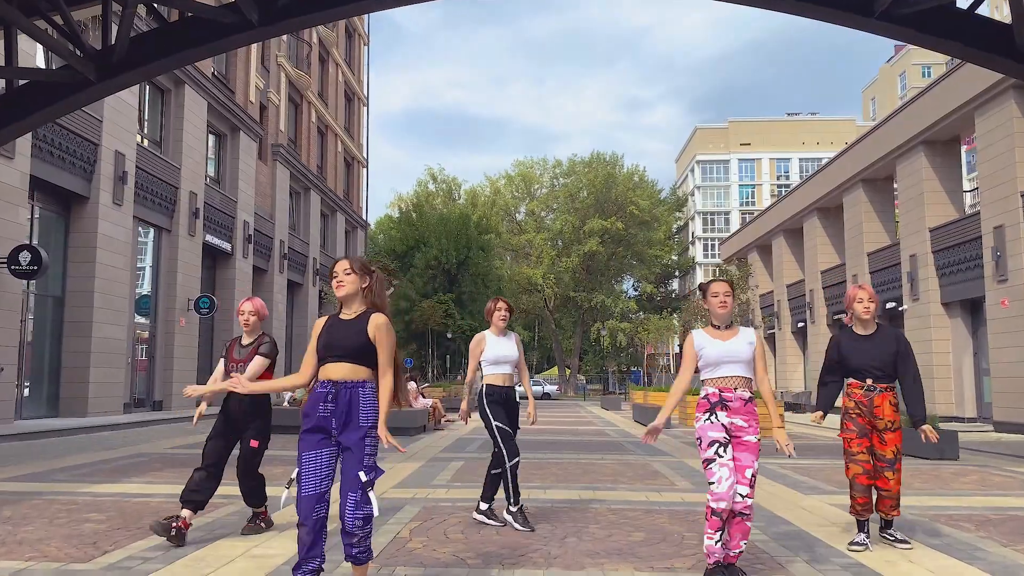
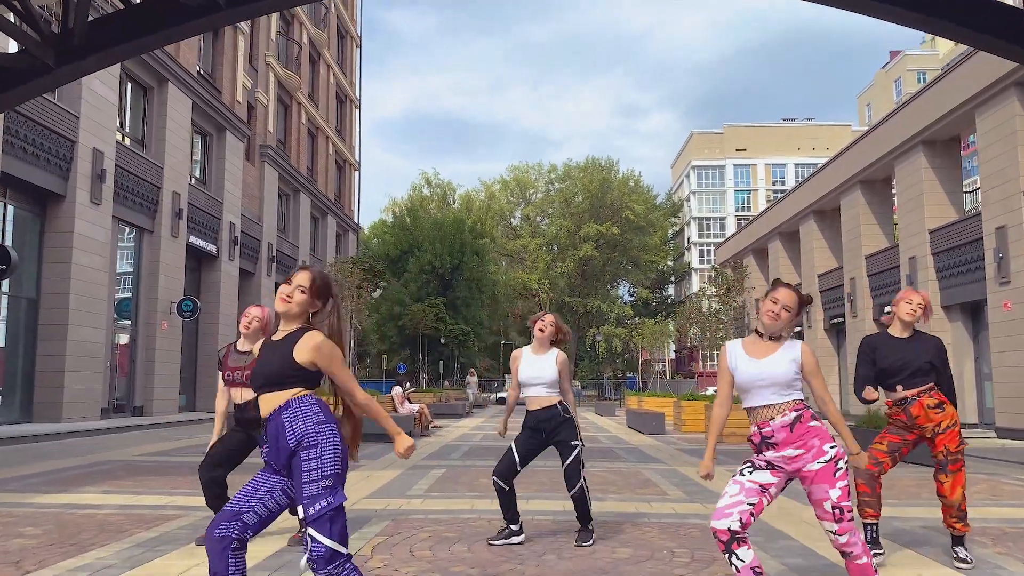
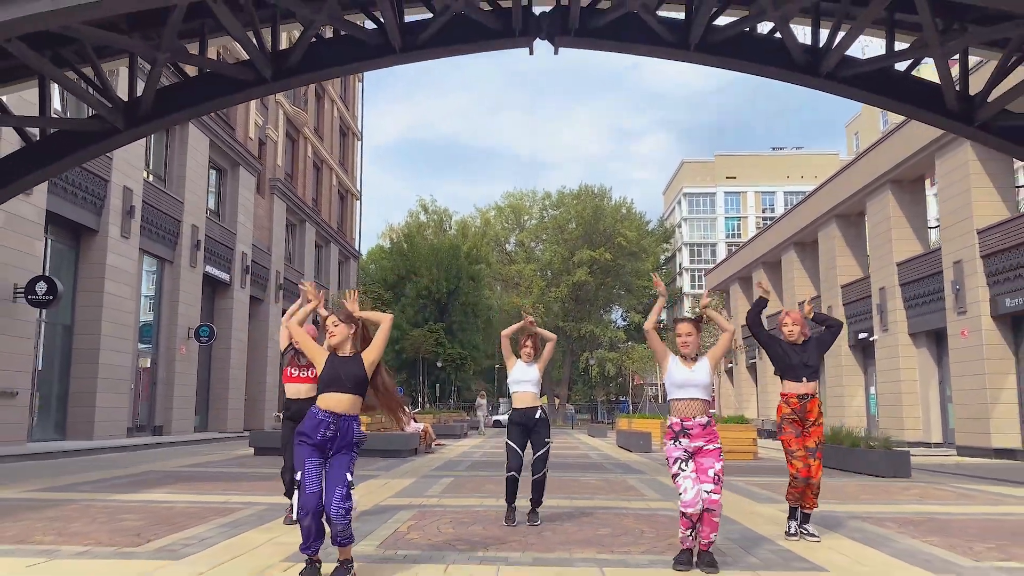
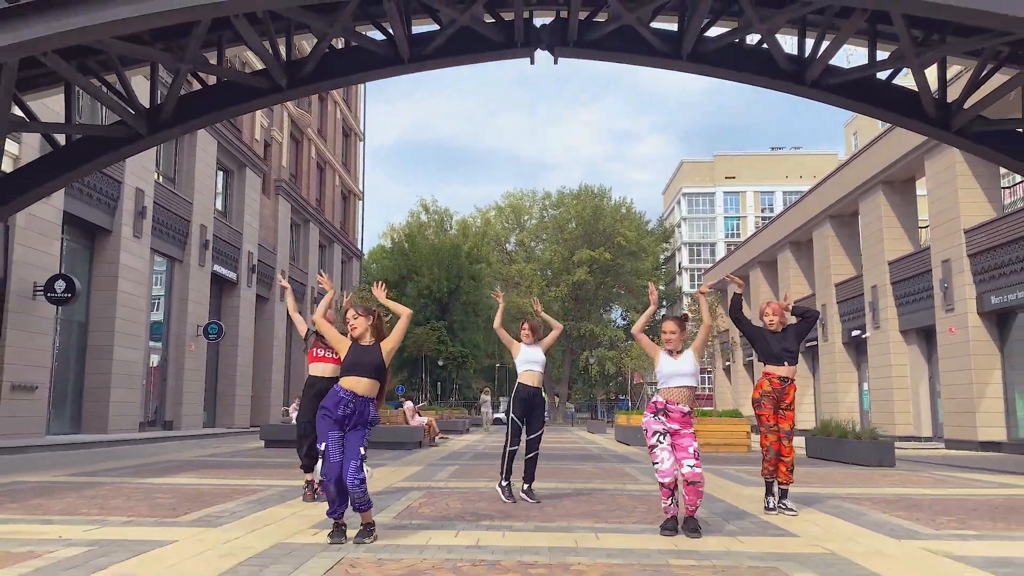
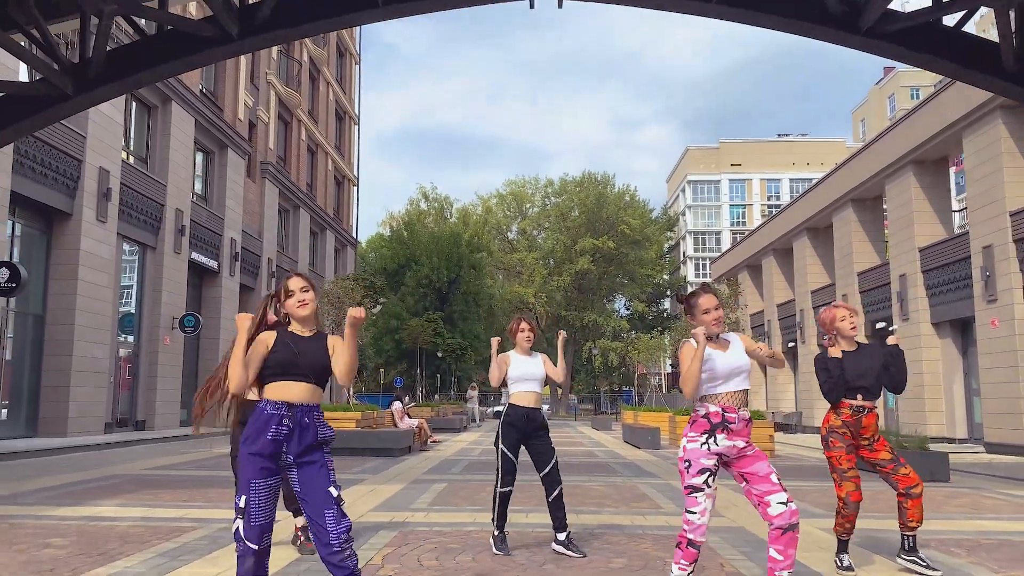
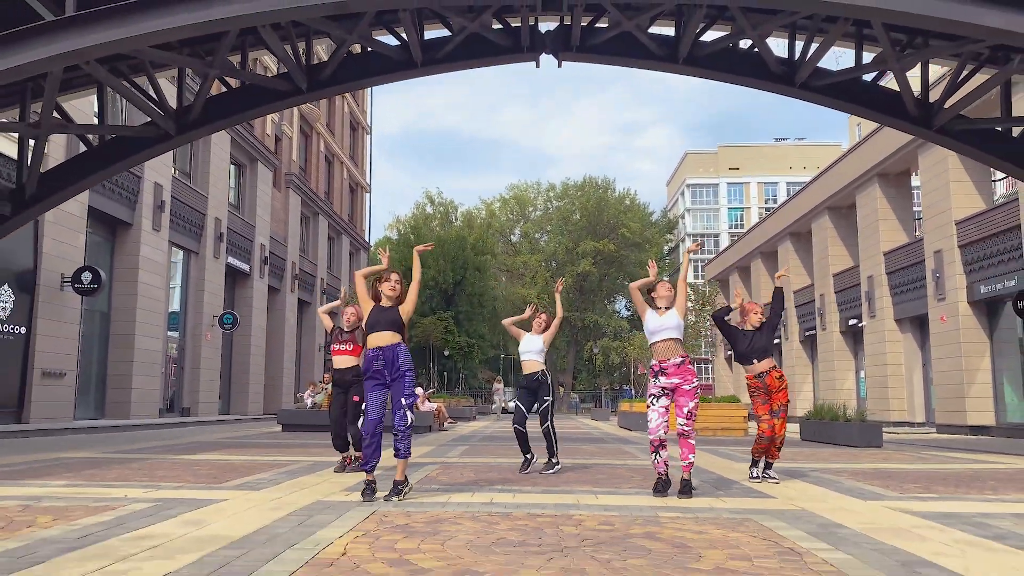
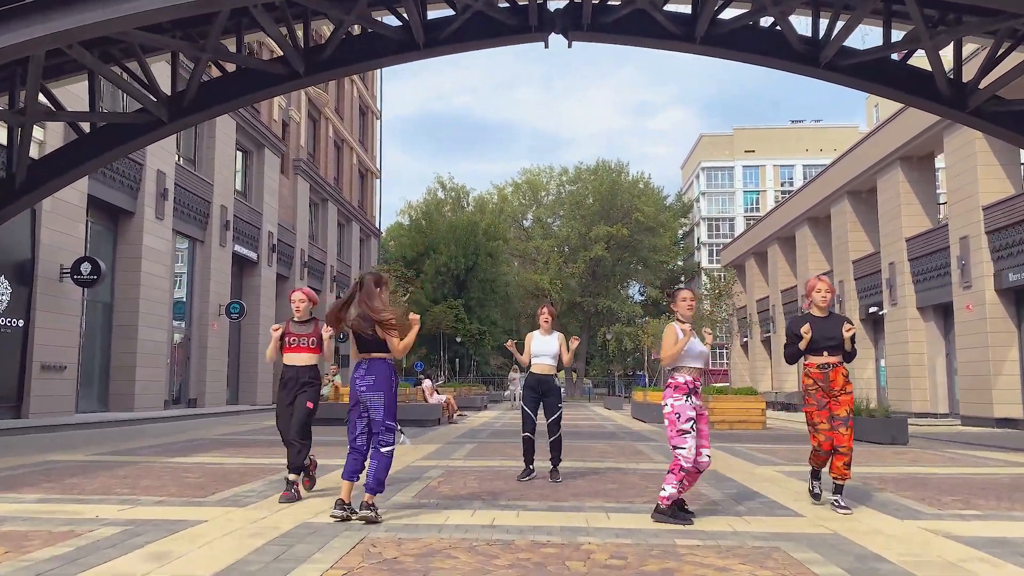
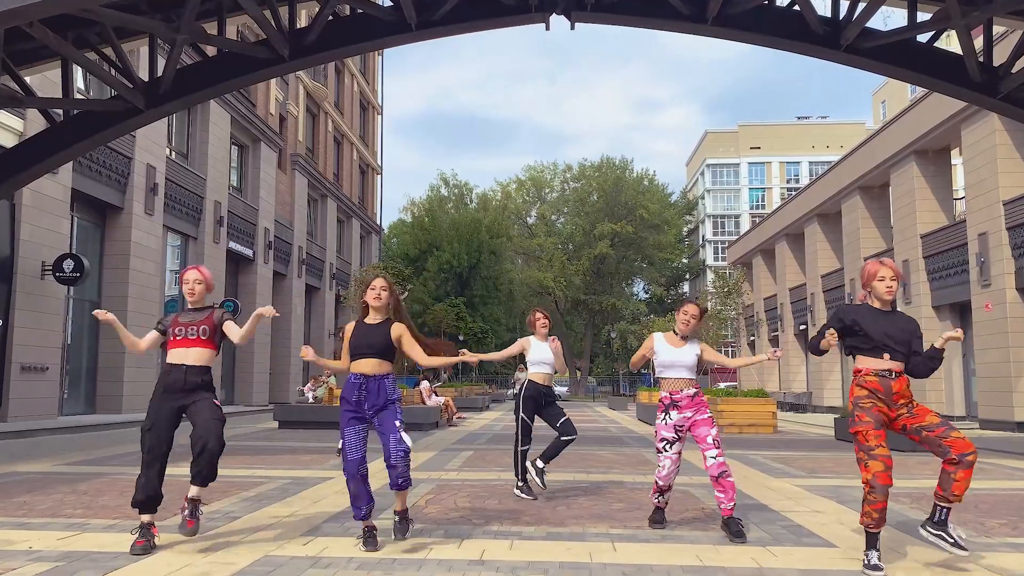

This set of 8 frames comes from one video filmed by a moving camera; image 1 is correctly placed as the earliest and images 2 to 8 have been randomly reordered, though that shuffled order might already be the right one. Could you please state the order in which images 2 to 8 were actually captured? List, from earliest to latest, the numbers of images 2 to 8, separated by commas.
2, 5, 3, 4, 6, 7, 8
